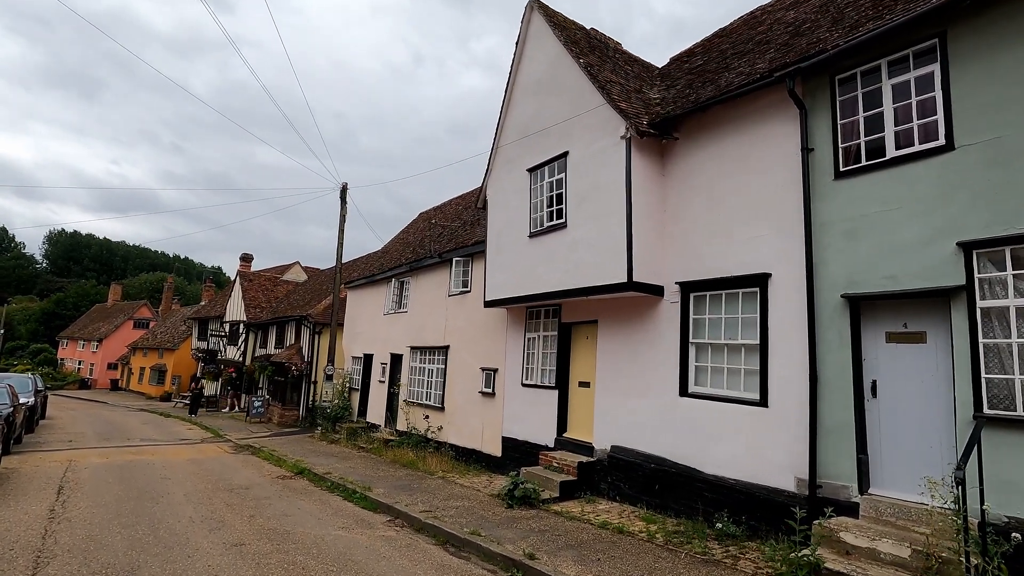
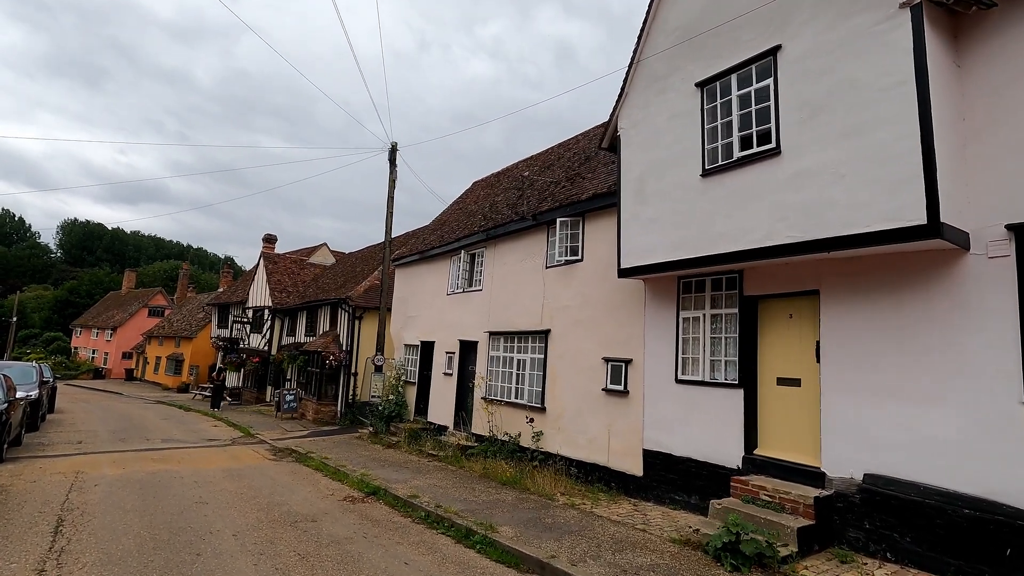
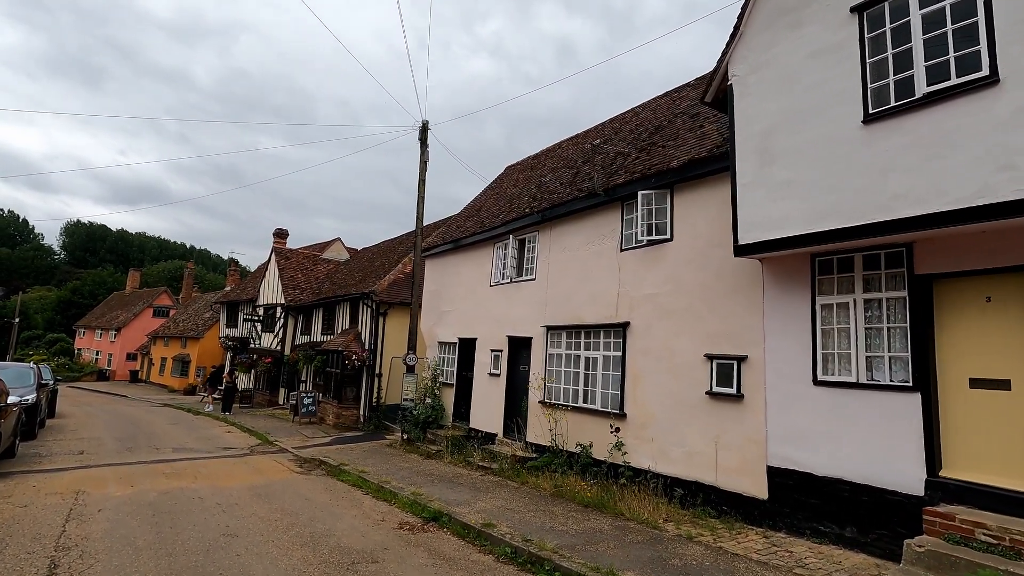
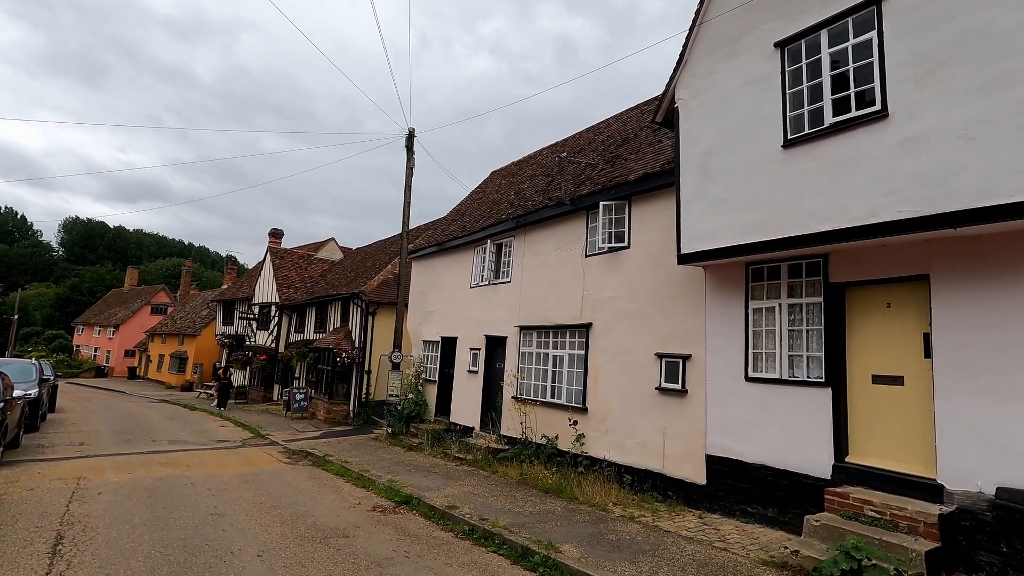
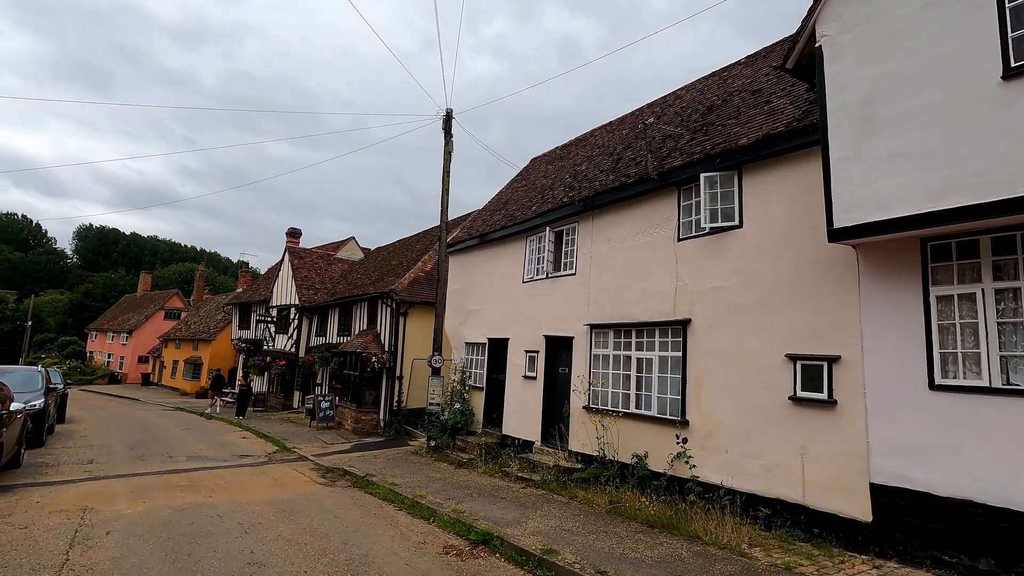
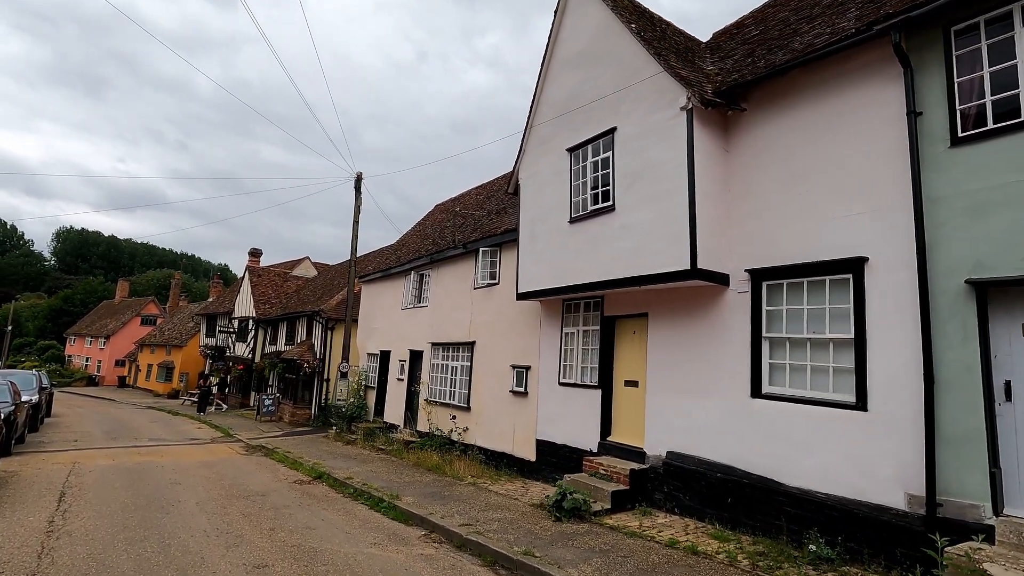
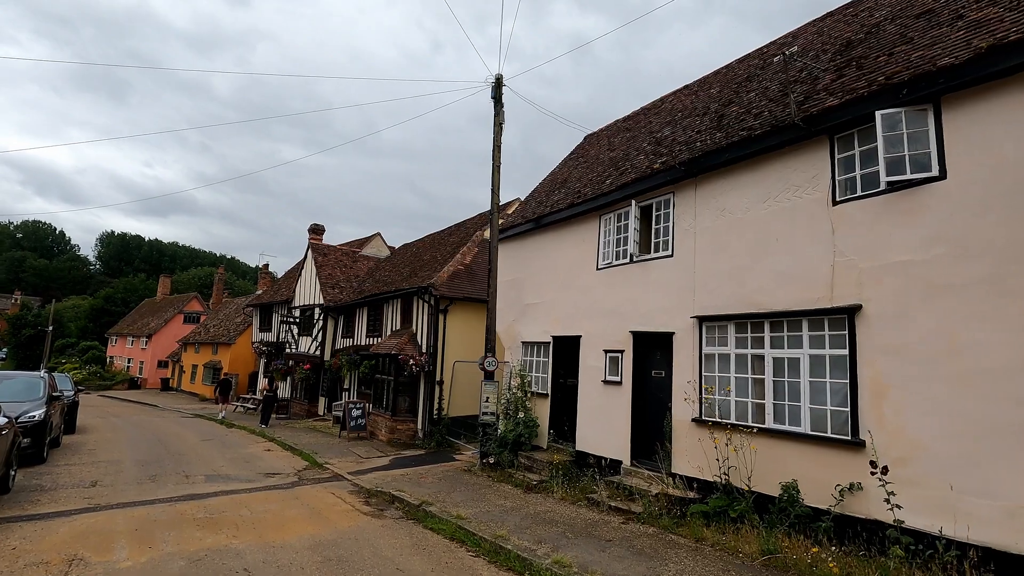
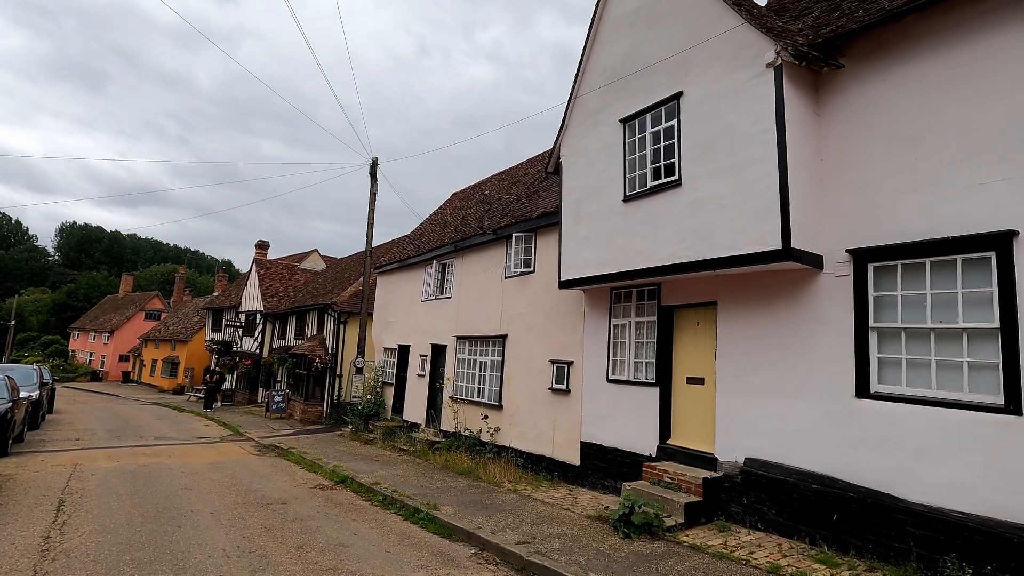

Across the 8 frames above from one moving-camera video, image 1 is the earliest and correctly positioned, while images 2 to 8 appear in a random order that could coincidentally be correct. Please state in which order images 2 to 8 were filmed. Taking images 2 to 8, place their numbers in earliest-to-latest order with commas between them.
6, 8, 2, 4, 3, 5, 7
